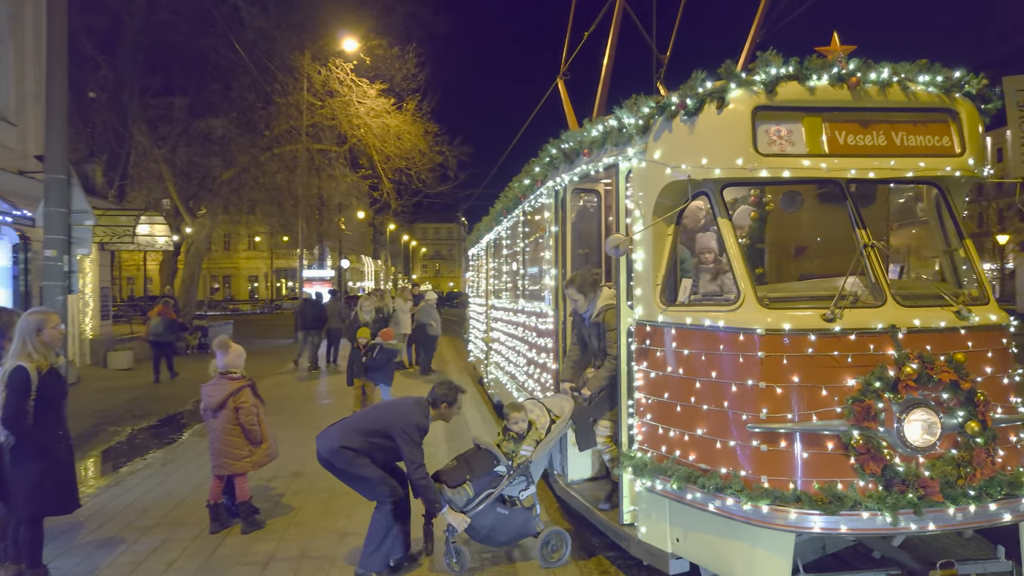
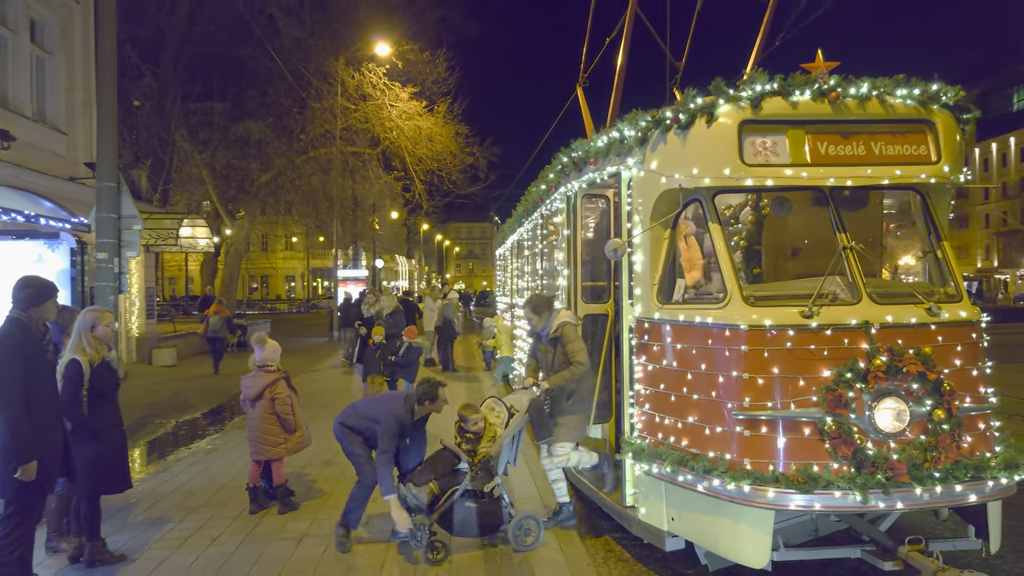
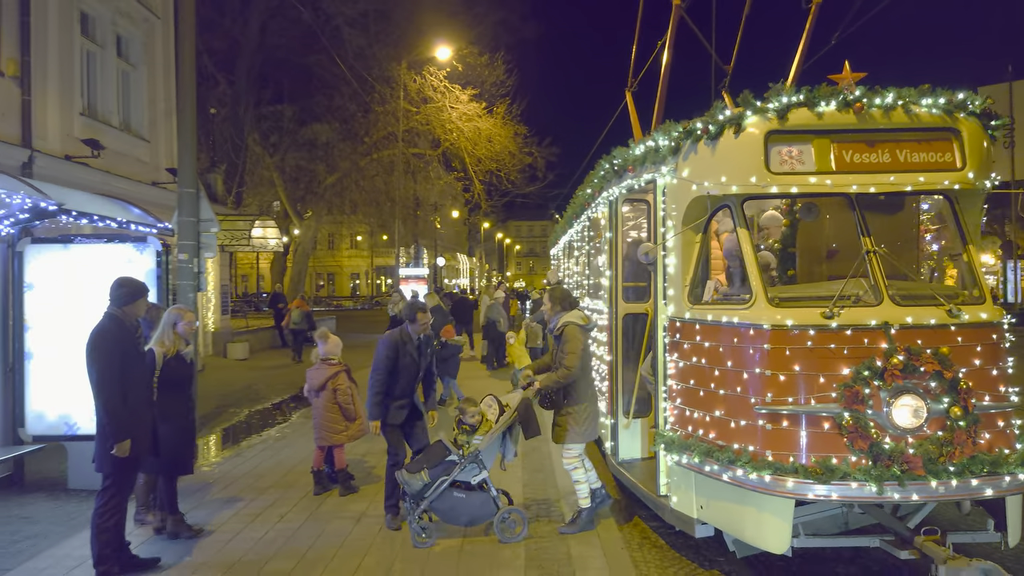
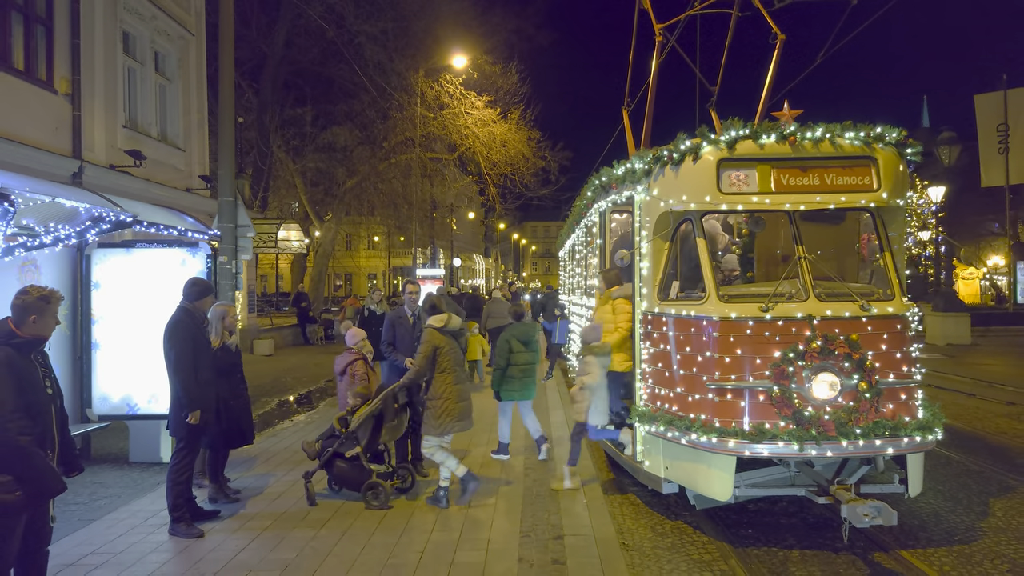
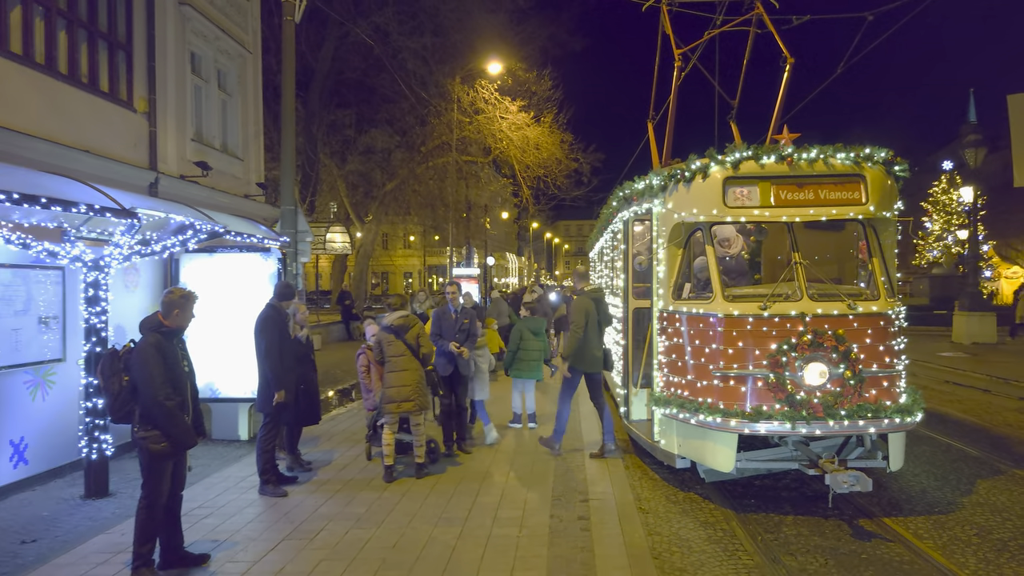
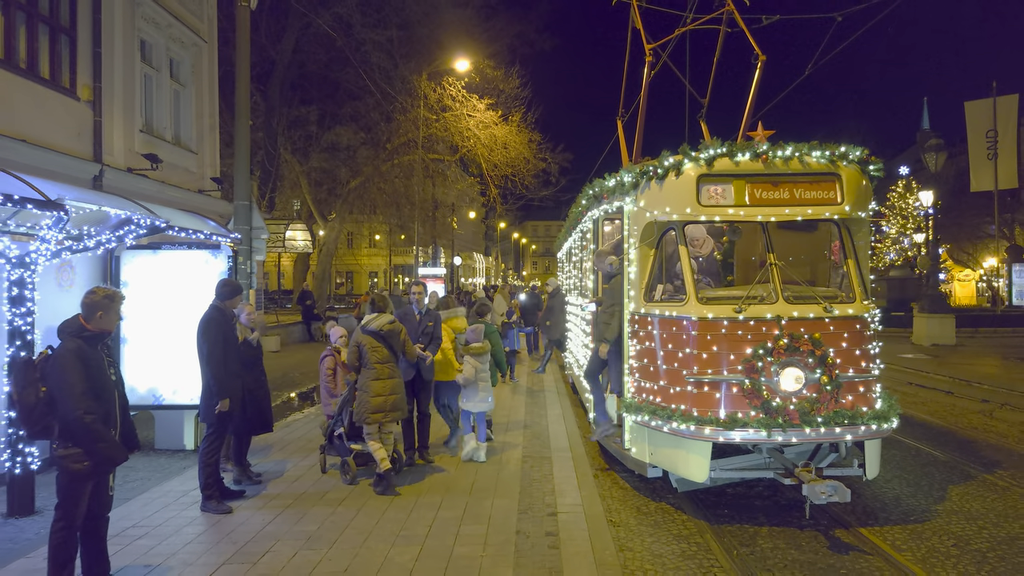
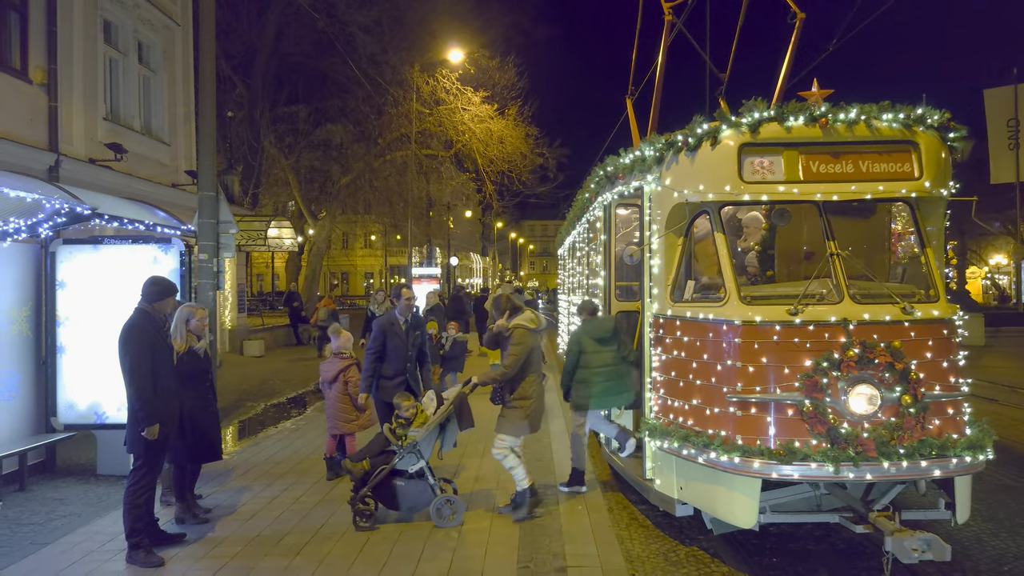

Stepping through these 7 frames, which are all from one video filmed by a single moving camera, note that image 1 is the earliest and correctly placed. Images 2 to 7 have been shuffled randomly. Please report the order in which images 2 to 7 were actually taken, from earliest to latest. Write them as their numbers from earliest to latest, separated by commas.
2, 3, 7, 4, 6, 5
